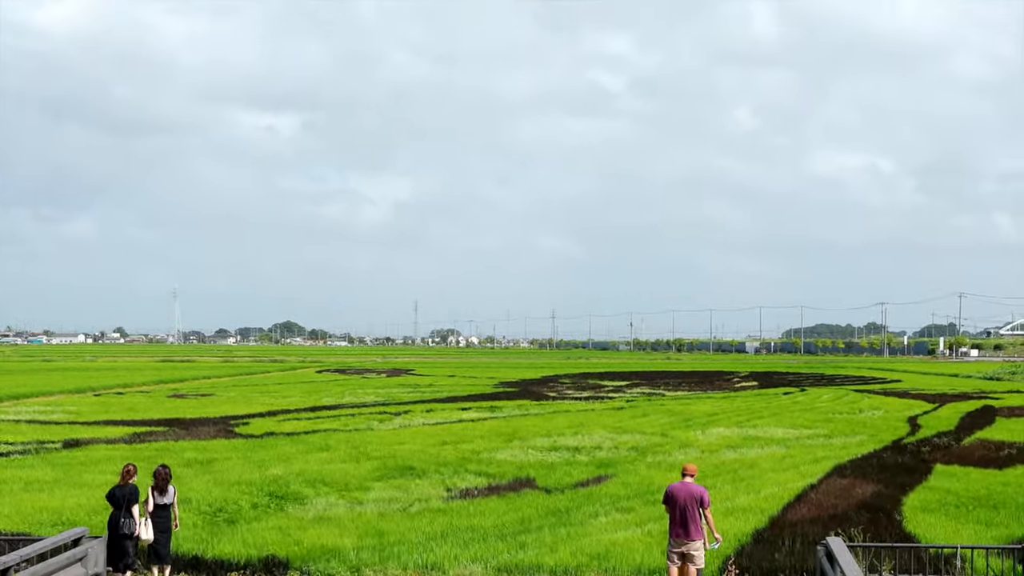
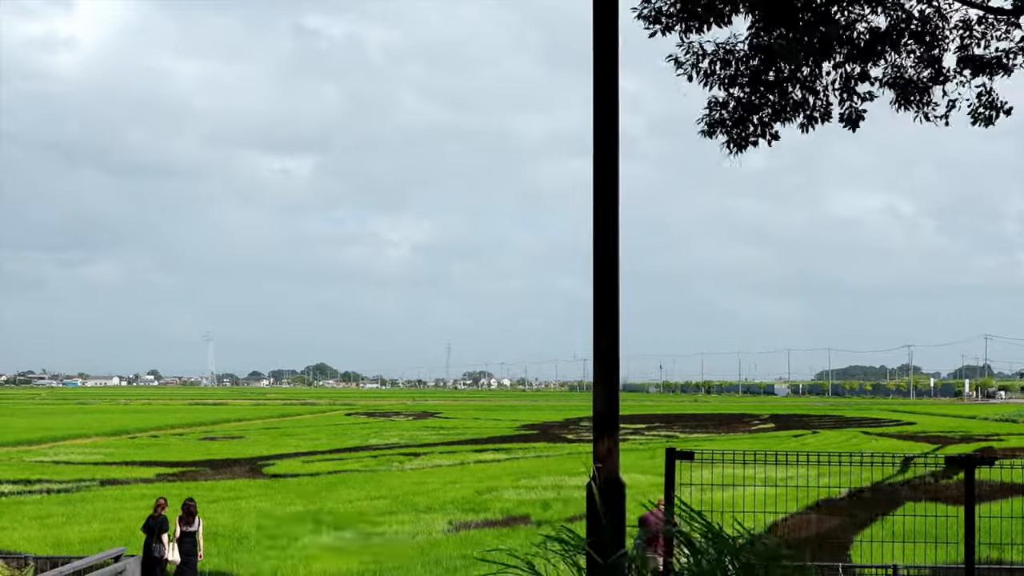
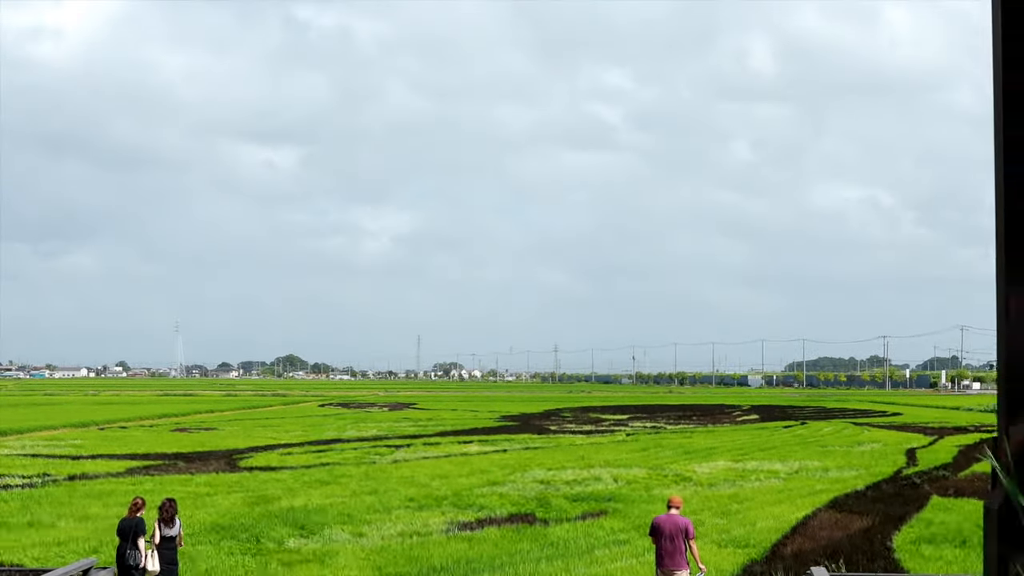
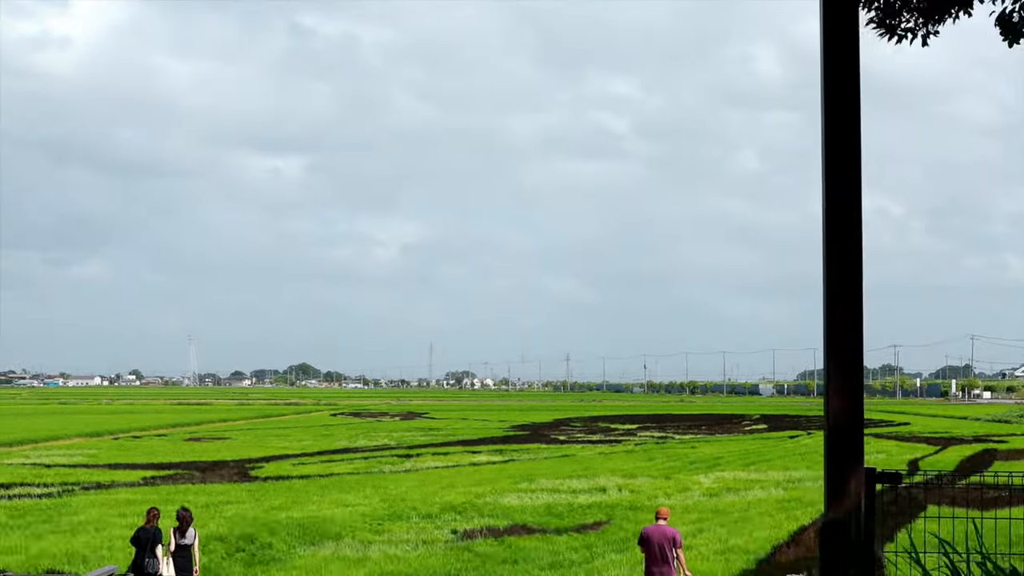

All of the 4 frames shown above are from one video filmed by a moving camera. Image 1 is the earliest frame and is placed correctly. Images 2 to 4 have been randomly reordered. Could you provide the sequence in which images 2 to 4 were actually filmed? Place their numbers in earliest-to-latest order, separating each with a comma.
3, 4, 2
